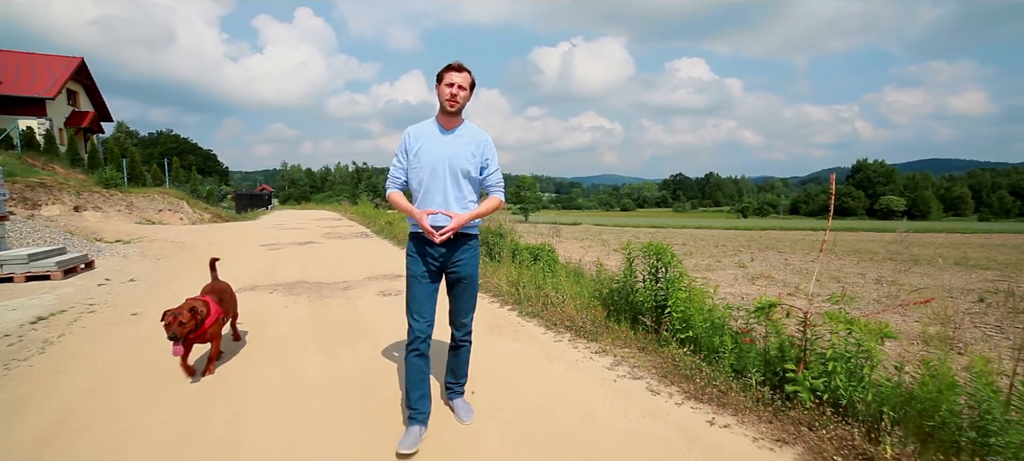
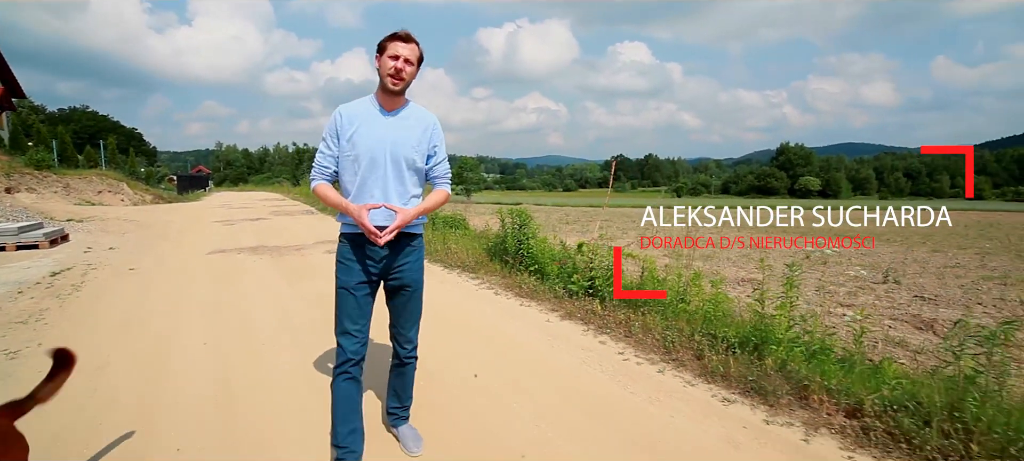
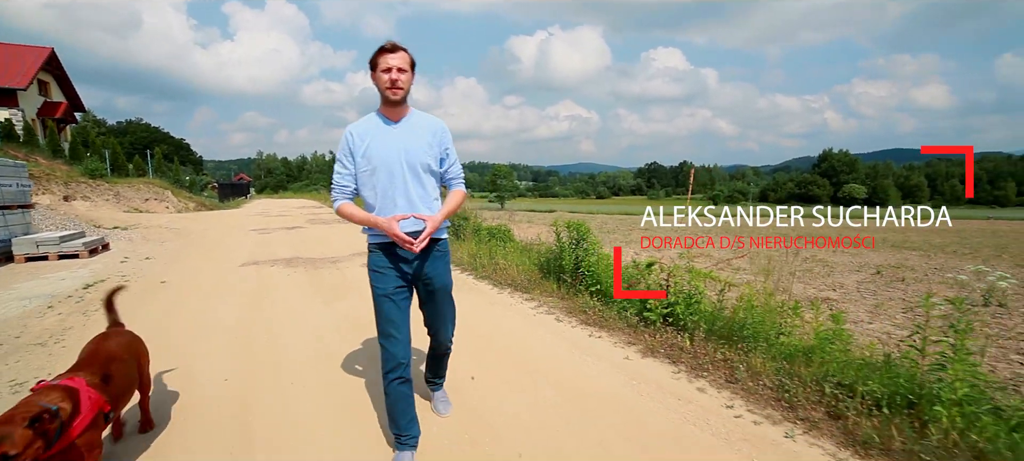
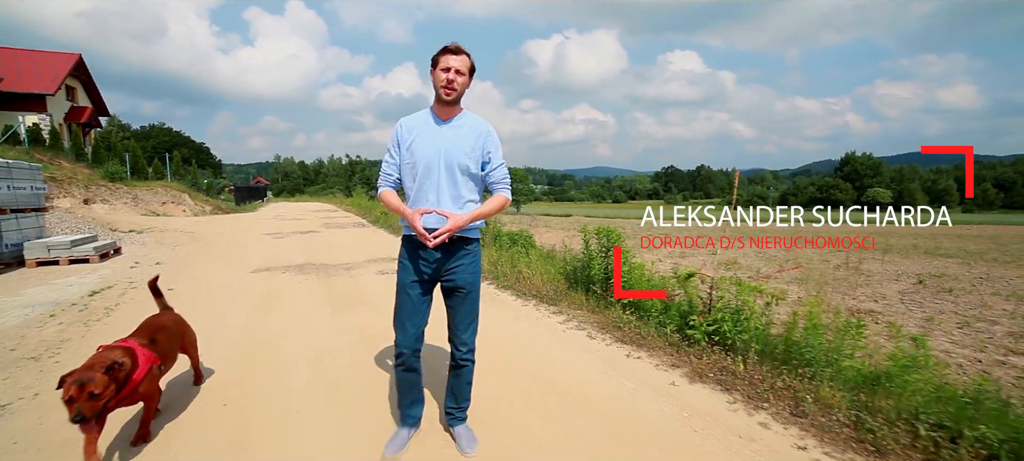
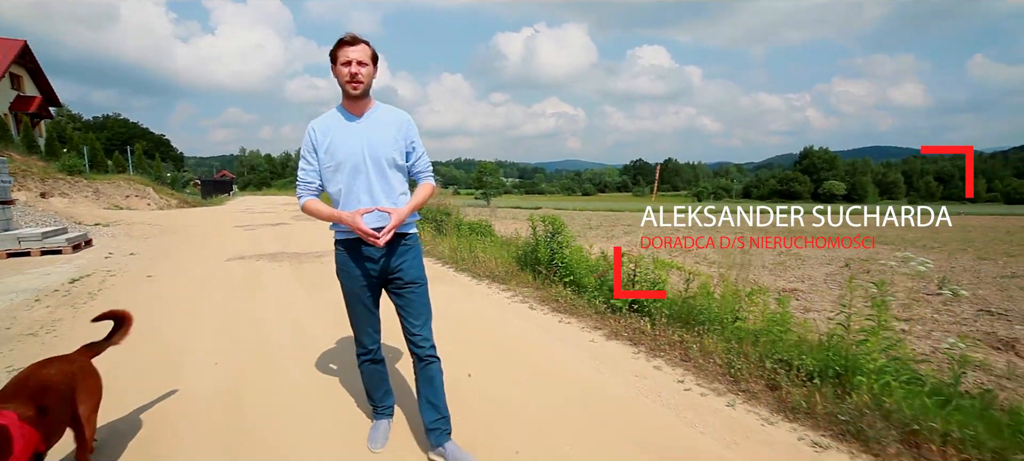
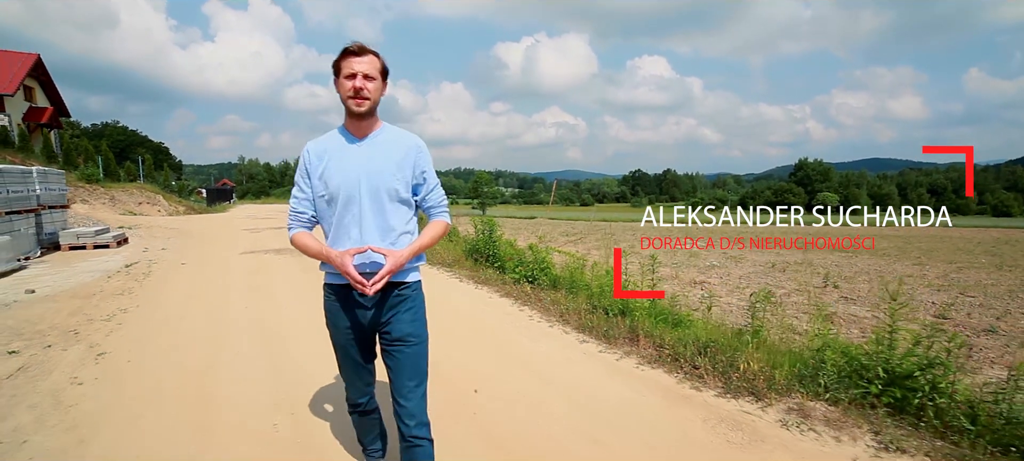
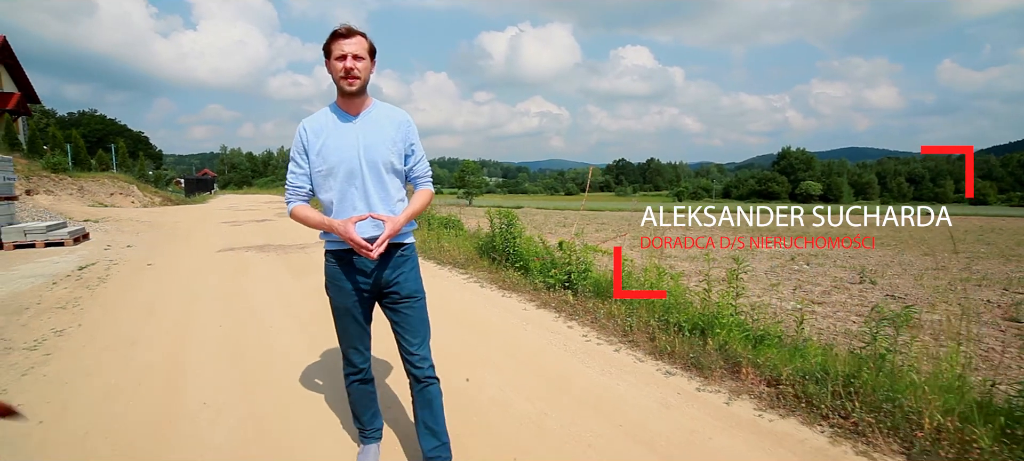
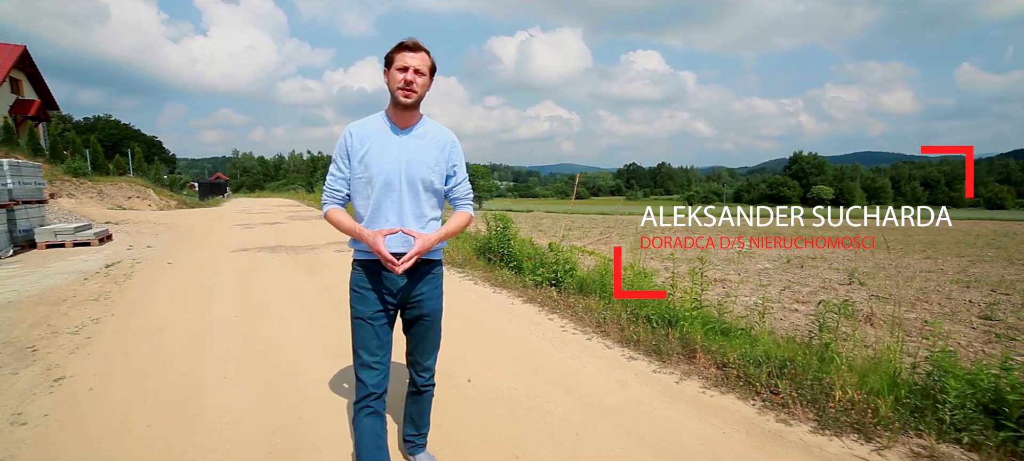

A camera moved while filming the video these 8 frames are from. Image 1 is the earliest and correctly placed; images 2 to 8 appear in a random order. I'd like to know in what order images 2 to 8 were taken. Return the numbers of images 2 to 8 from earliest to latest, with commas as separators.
4, 3, 5, 2, 7, 8, 6
